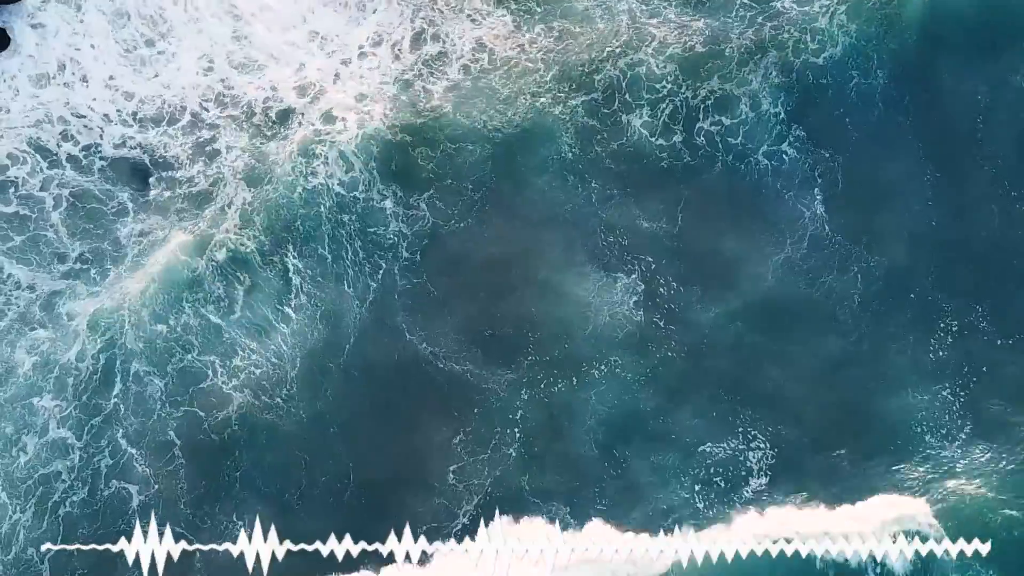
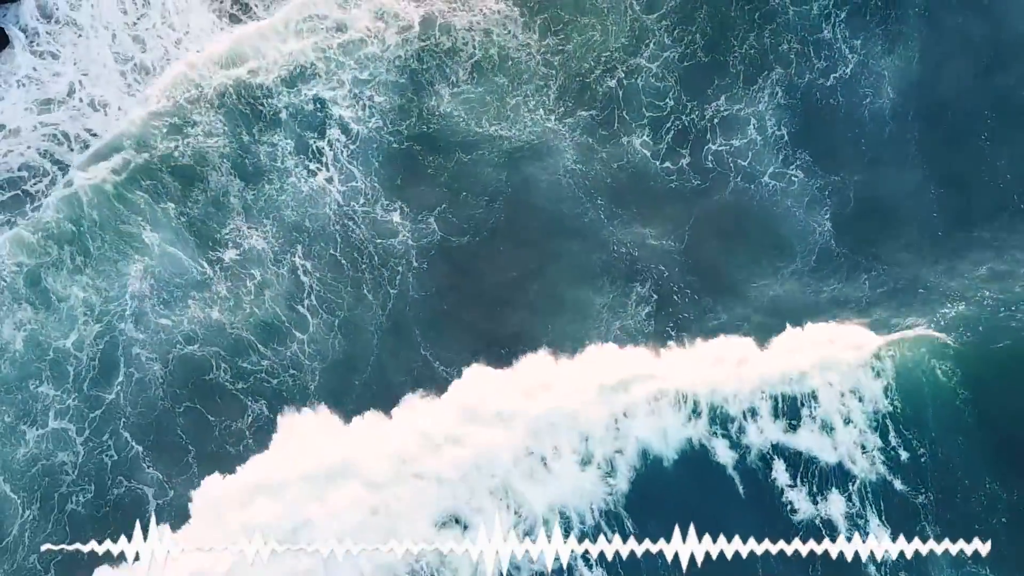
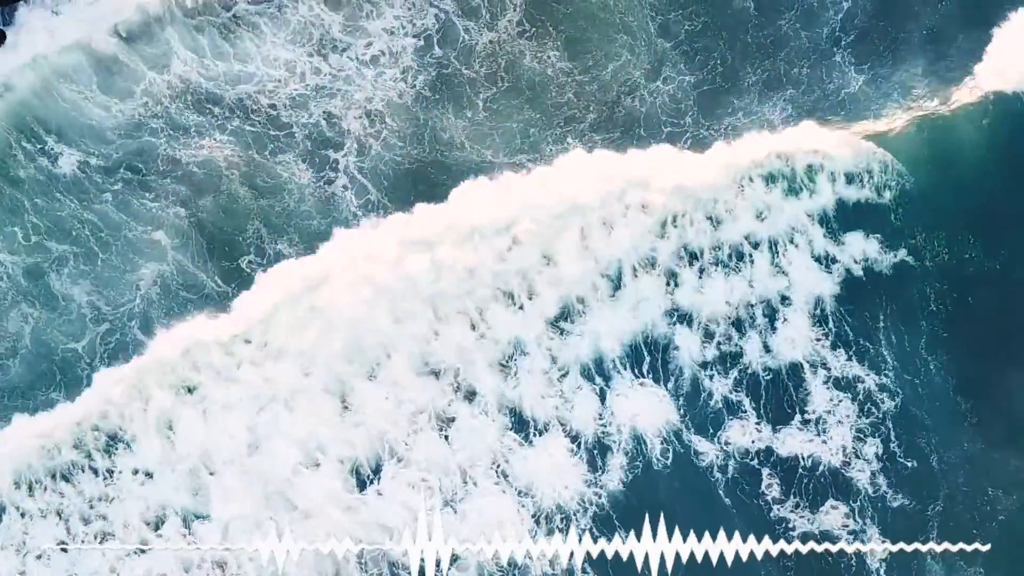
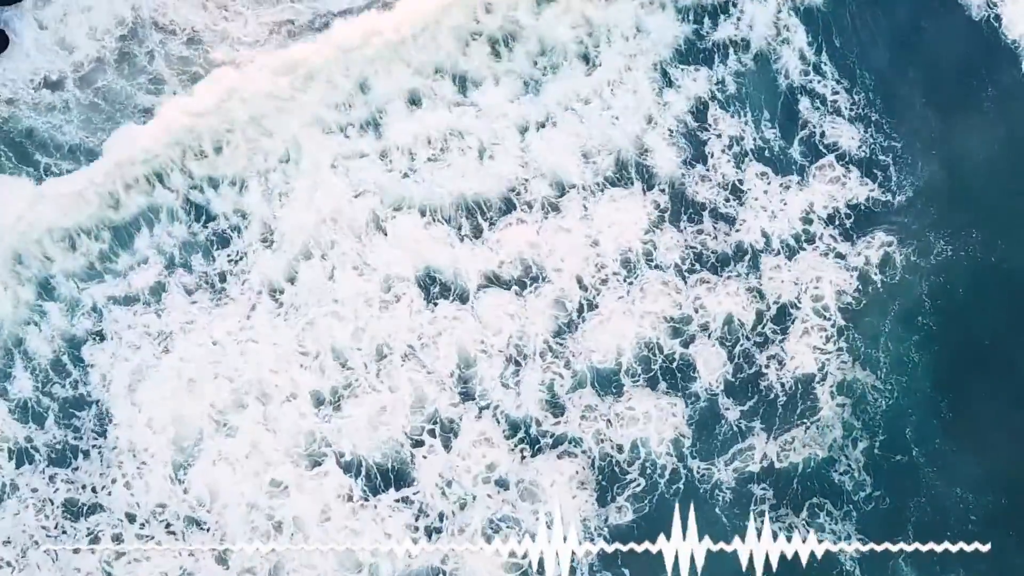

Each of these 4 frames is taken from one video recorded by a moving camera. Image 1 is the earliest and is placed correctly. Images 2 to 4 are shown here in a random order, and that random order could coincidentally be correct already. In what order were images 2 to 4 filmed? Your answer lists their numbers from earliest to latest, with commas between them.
2, 3, 4
